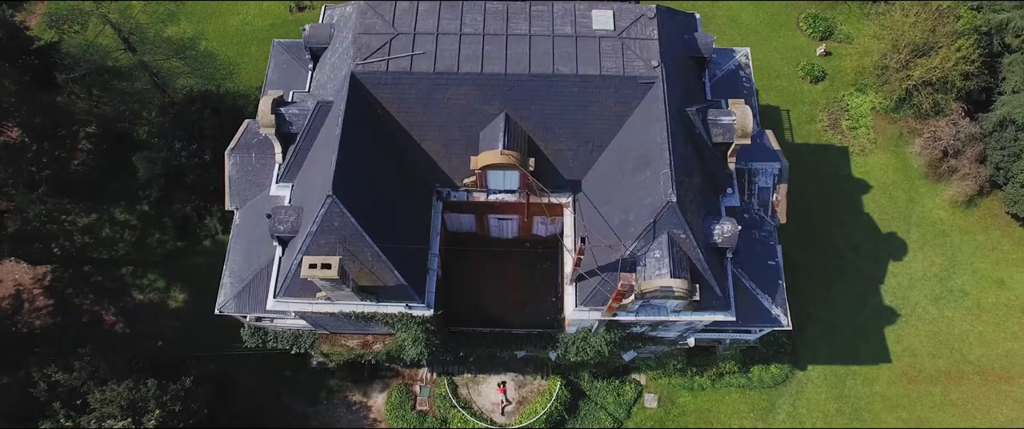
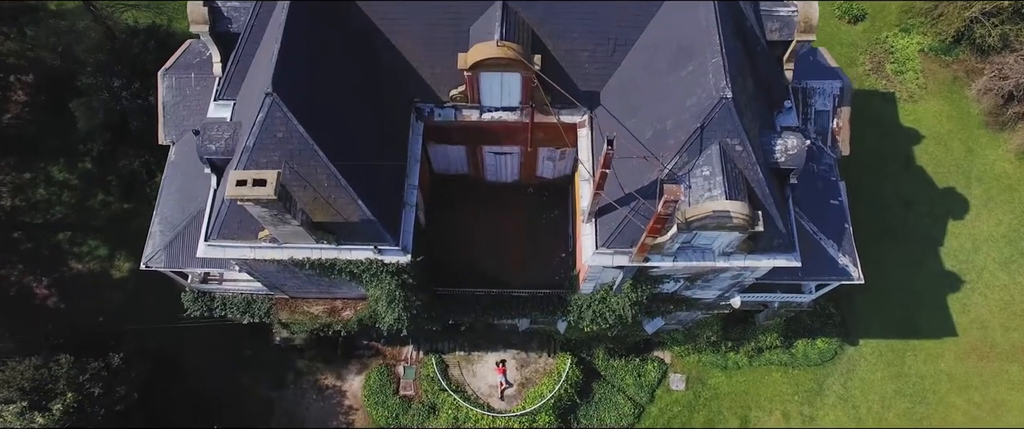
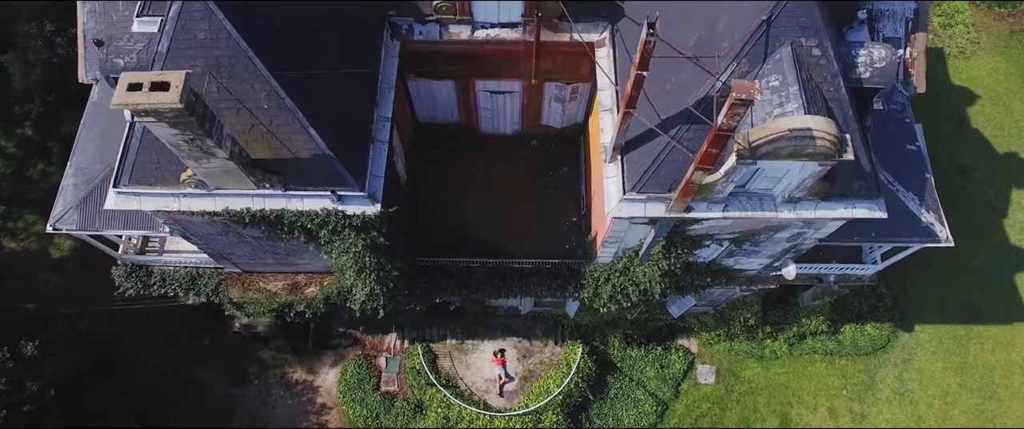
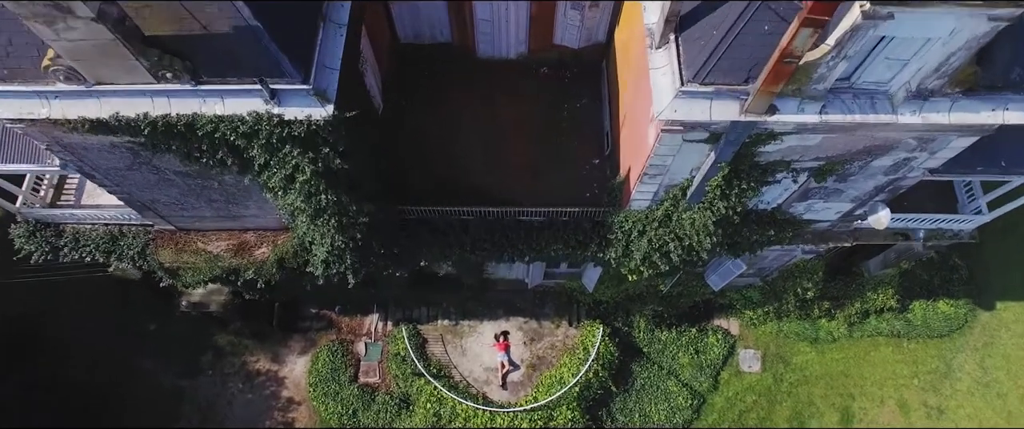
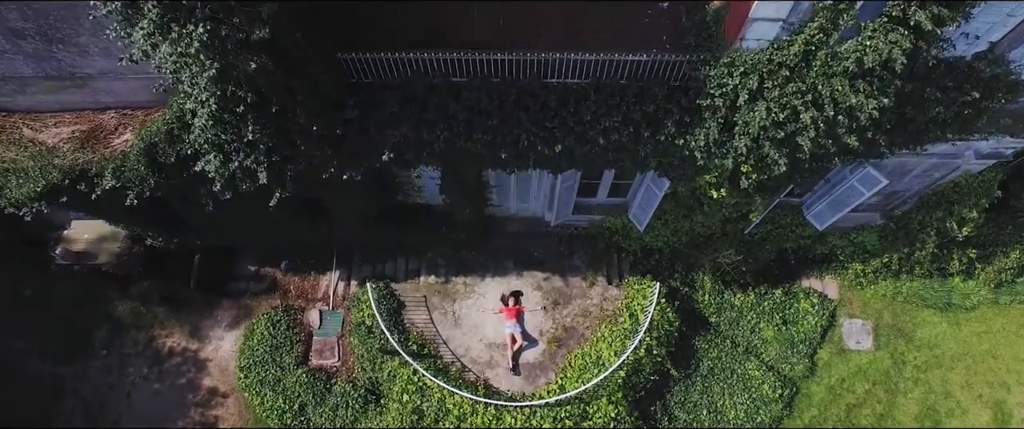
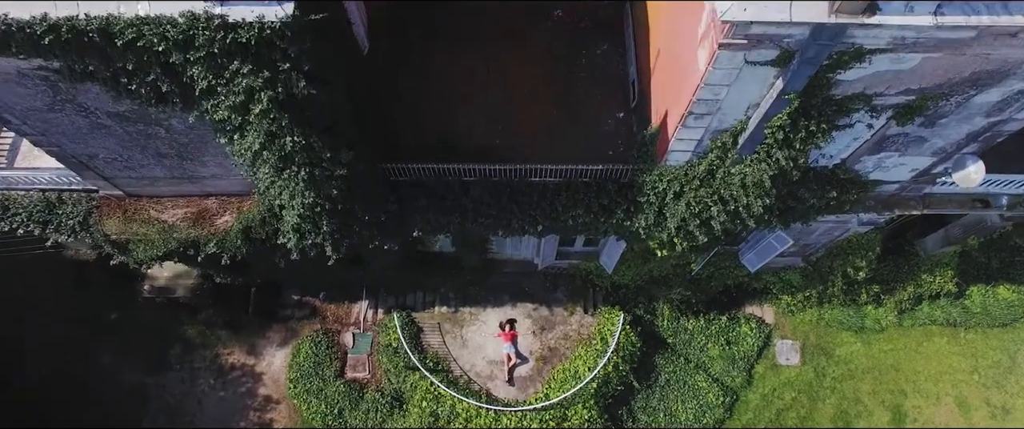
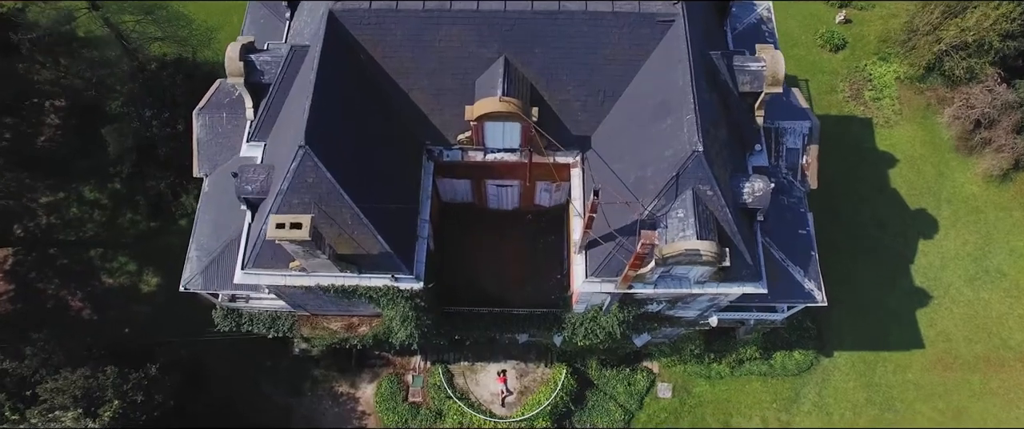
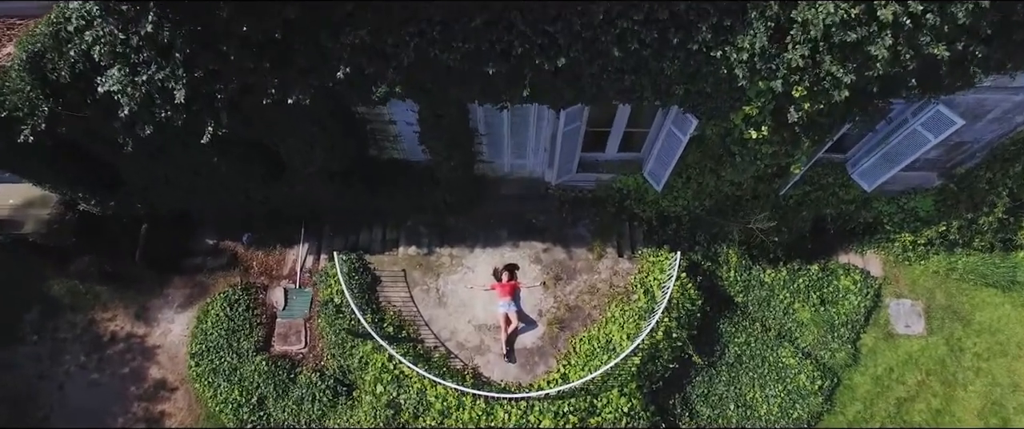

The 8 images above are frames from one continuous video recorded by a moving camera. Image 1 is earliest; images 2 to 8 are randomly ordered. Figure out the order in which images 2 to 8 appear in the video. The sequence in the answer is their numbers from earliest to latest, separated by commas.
7, 2, 3, 4, 6, 5, 8
